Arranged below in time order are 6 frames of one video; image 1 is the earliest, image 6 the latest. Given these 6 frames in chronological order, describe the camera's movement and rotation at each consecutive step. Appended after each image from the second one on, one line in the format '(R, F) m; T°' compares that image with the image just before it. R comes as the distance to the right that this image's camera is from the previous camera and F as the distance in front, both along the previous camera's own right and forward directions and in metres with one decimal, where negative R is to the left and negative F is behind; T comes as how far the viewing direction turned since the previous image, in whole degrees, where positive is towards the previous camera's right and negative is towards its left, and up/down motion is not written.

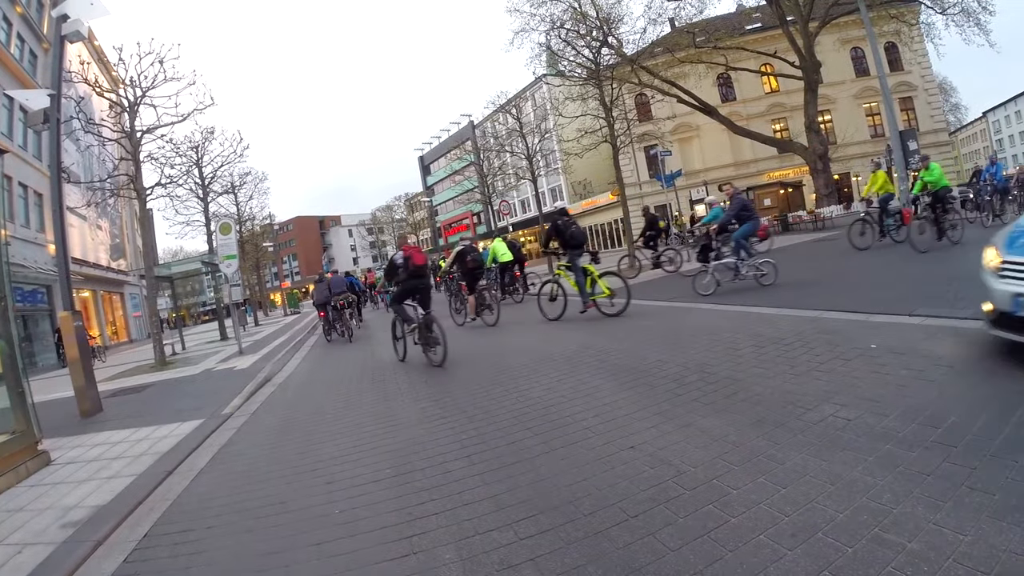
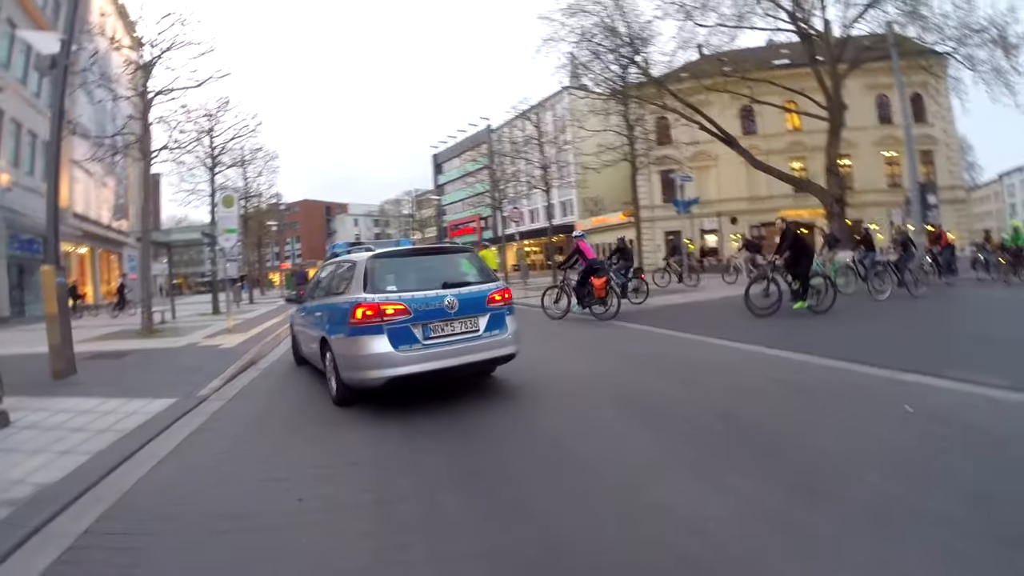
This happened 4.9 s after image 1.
(-0.1, +0.3) m; 0°
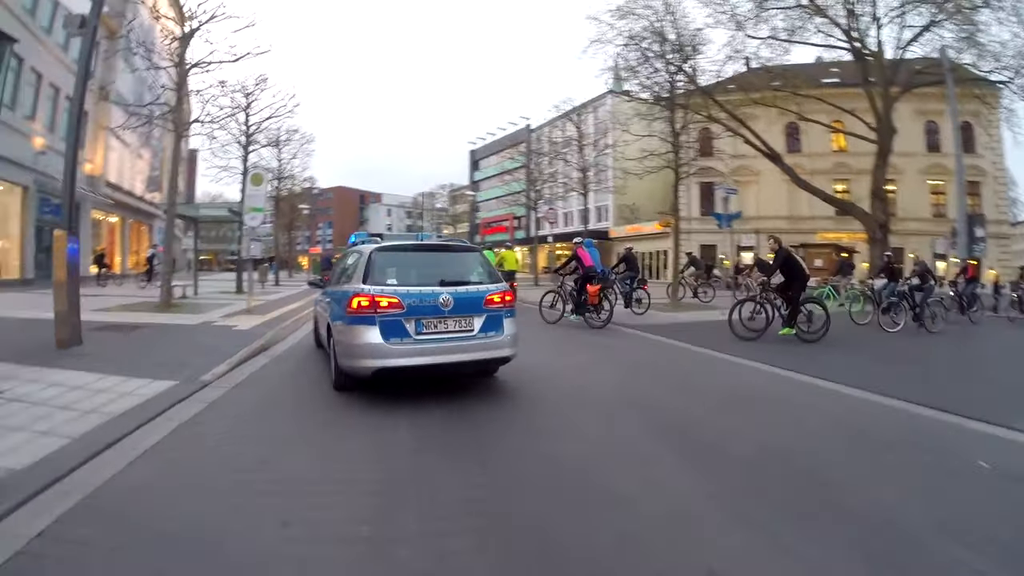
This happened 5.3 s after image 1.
(-0.1, +0.3) m; -2°
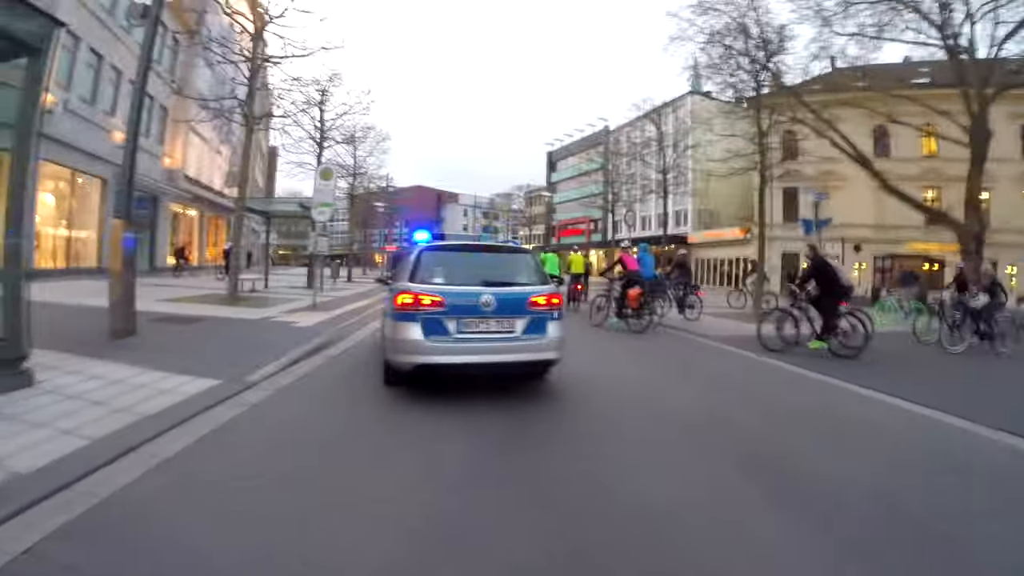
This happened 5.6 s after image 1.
(-0.1, +0.4) m; -5°
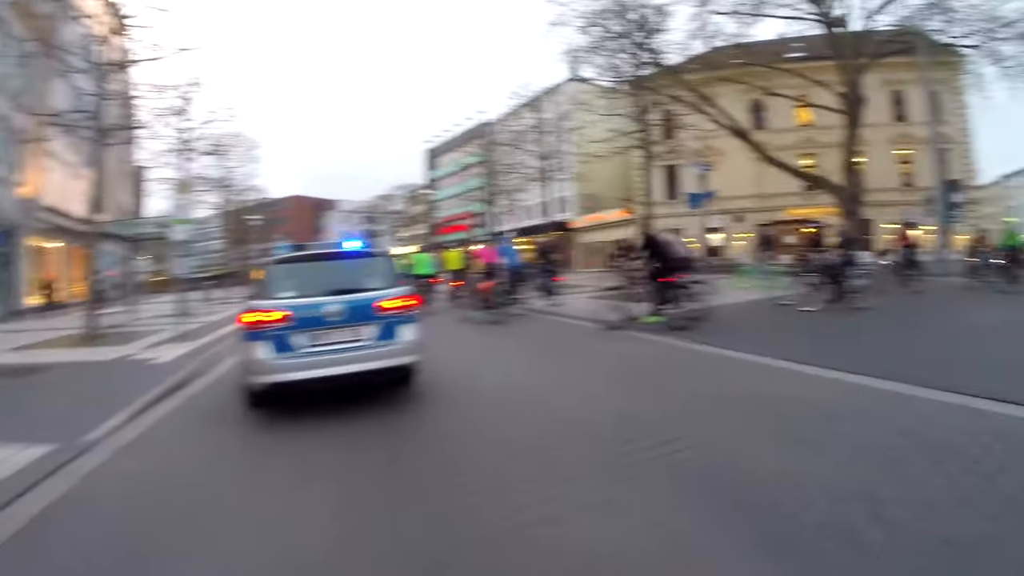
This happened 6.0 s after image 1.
(+0.1, +0.5) m; +8°
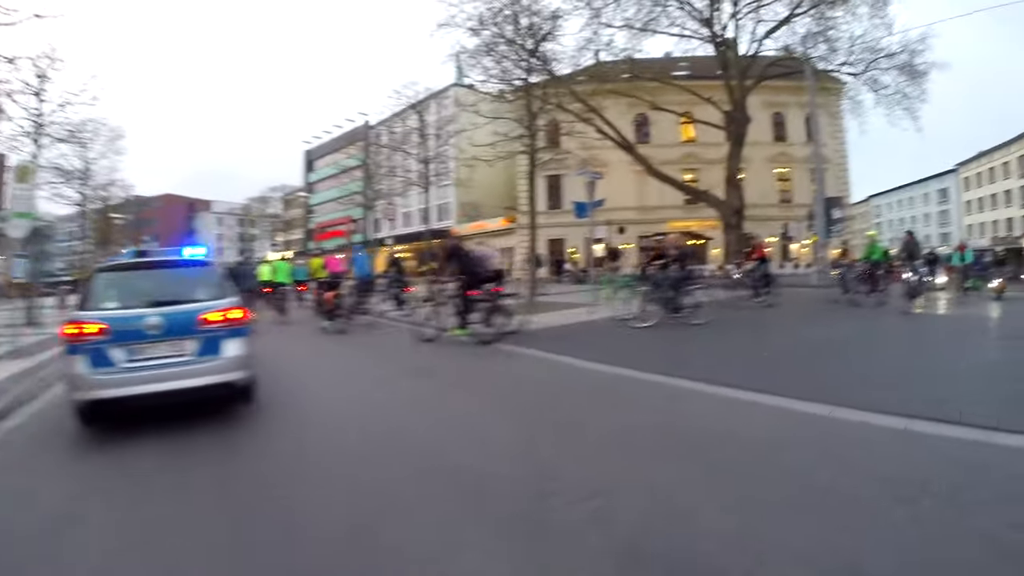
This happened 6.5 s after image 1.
(+0.3, +0.7) m; +8°
